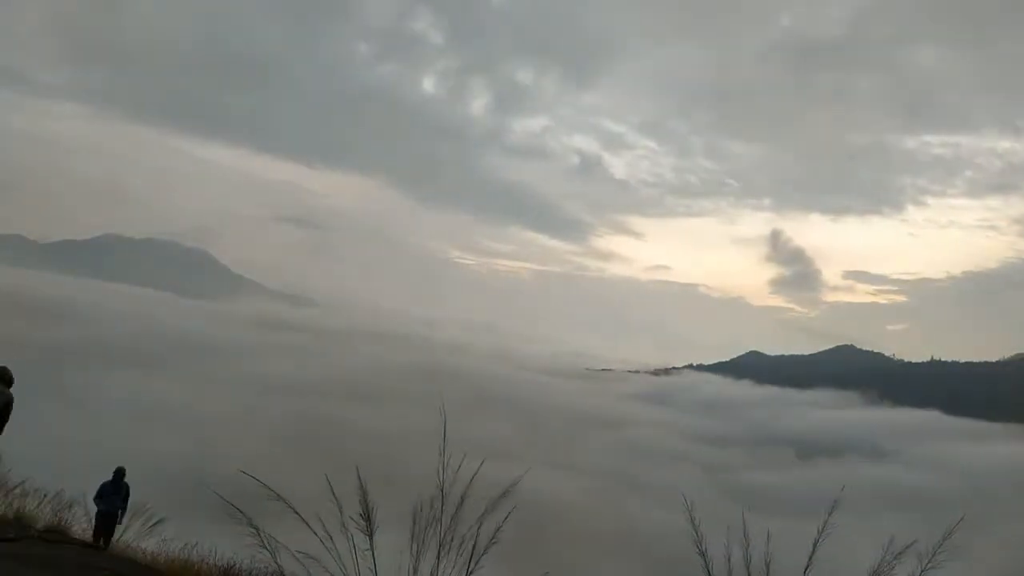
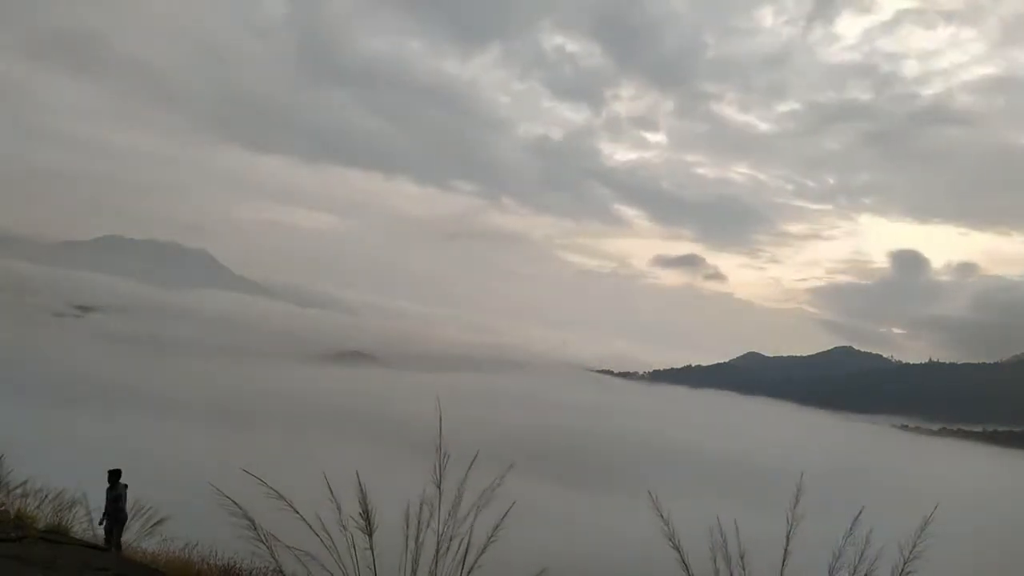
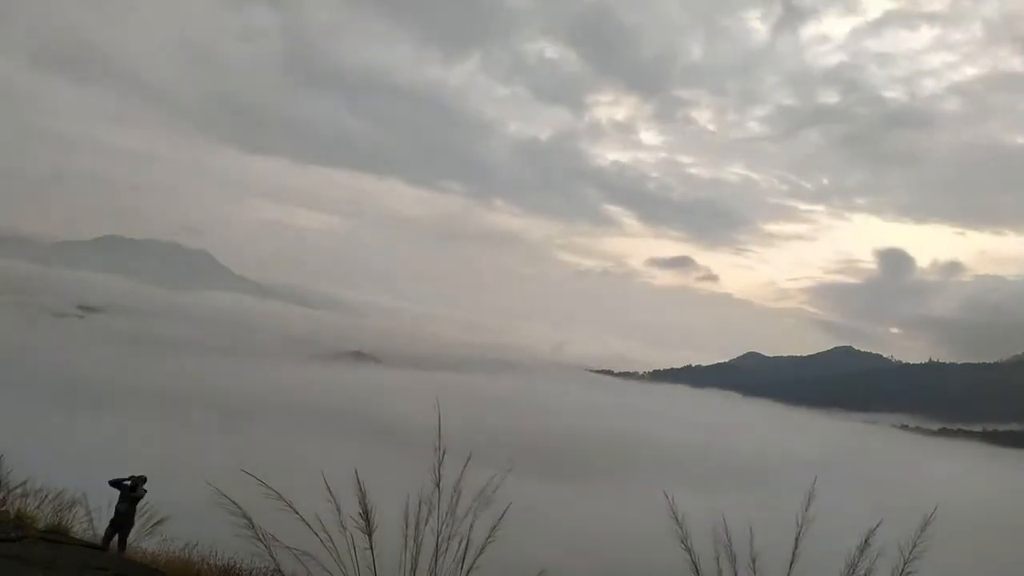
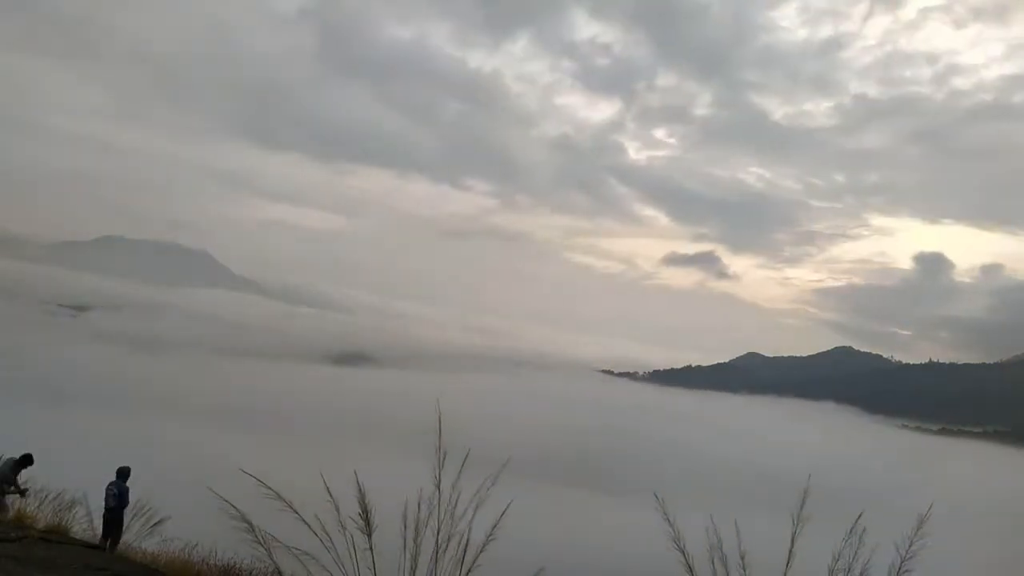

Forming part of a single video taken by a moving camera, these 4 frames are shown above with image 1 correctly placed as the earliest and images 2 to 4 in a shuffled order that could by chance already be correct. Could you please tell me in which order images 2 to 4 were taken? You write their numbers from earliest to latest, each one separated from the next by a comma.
3, 2, 4
